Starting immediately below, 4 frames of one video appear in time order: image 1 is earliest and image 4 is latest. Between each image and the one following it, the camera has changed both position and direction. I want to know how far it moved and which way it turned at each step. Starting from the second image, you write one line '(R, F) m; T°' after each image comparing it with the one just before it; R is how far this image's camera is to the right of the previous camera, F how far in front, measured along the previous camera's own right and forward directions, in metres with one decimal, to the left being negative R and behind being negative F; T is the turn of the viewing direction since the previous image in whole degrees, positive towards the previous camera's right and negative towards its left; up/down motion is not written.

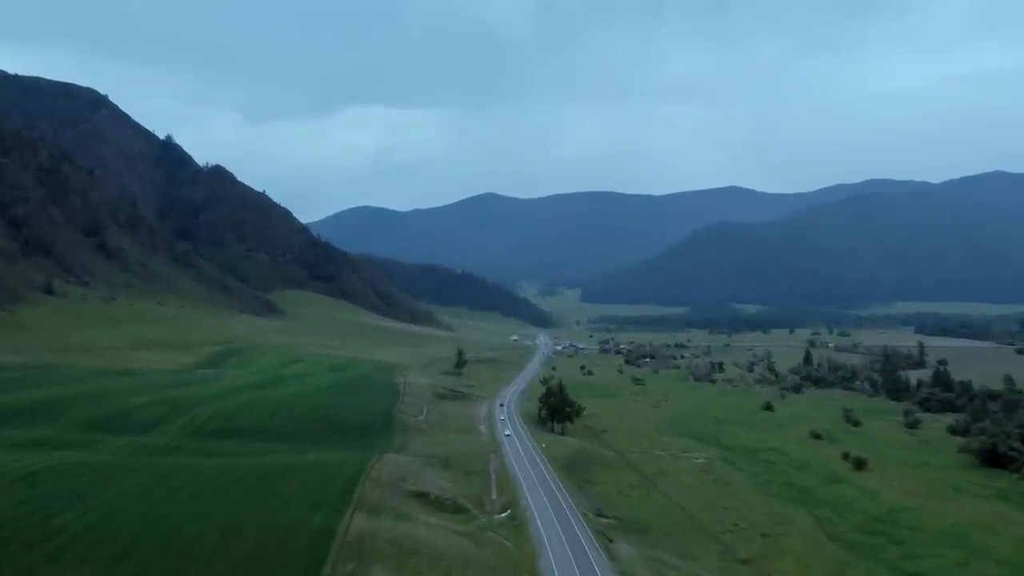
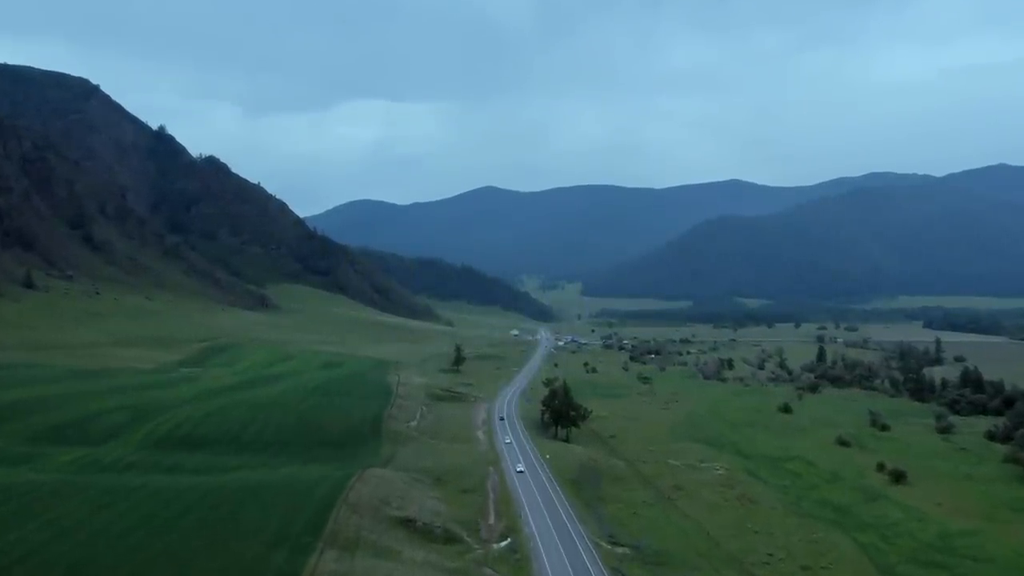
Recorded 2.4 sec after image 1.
(0.0, +7.3) m; 0°
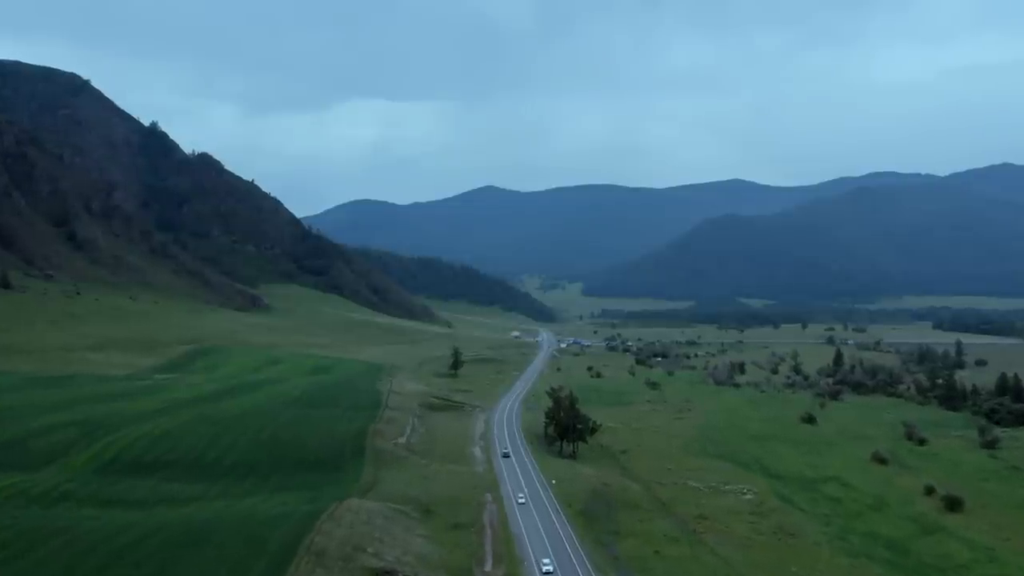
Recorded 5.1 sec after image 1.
(0.0, +8.2) m; 0°
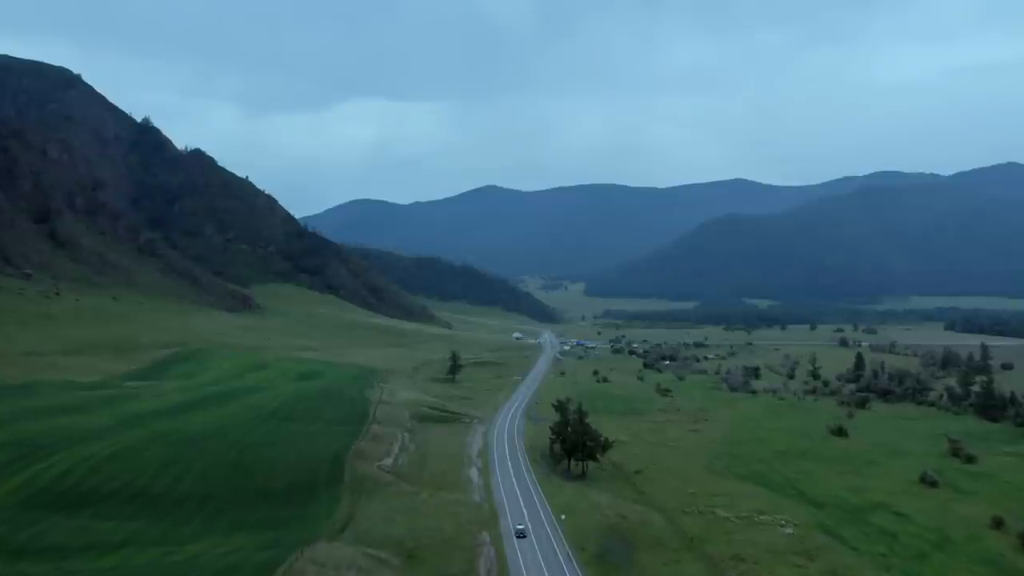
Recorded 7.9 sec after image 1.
(0.0, +8.5) m; 0°
